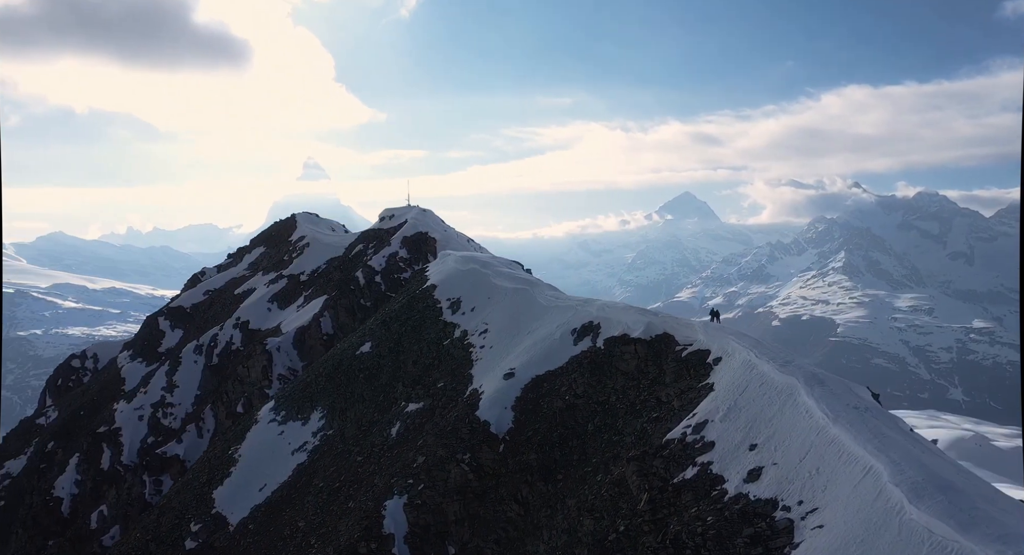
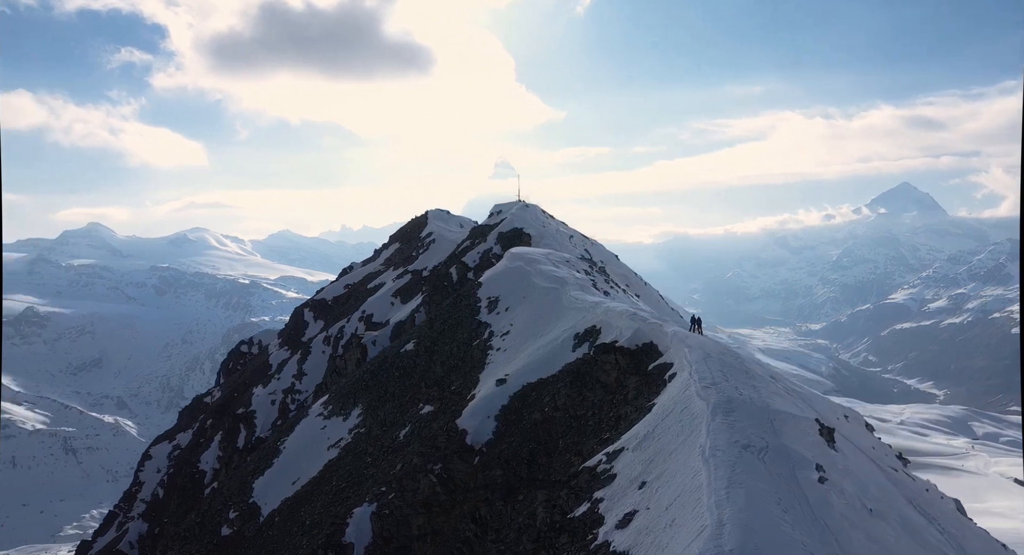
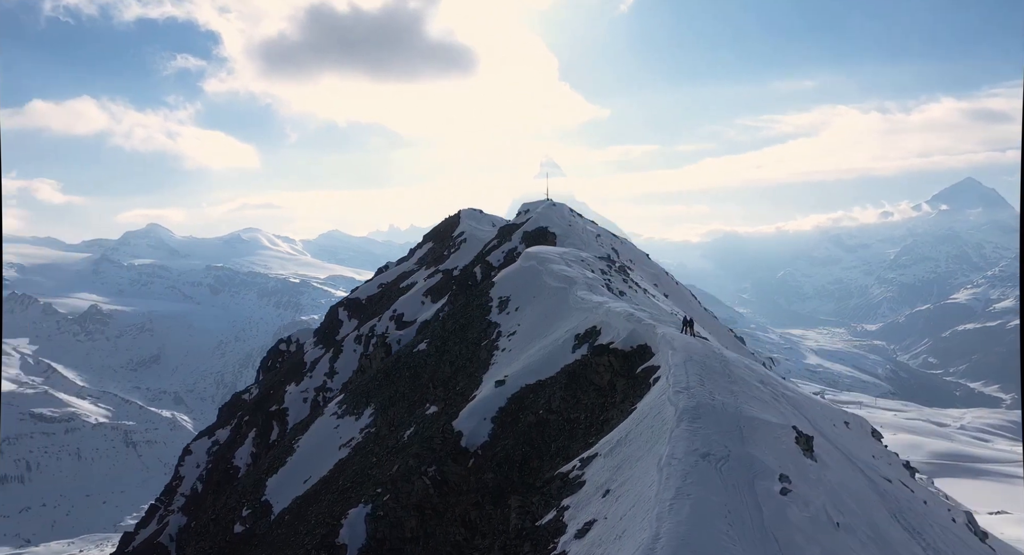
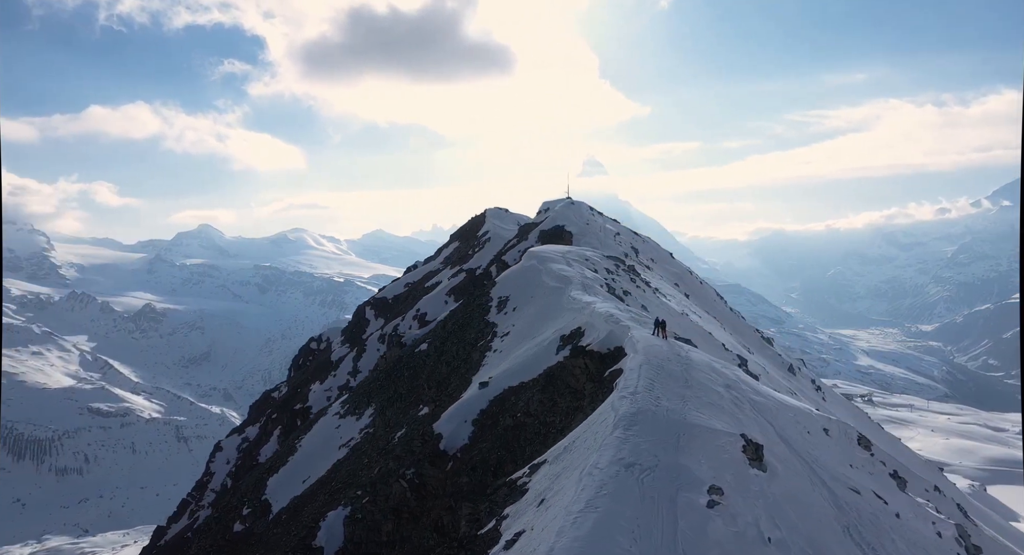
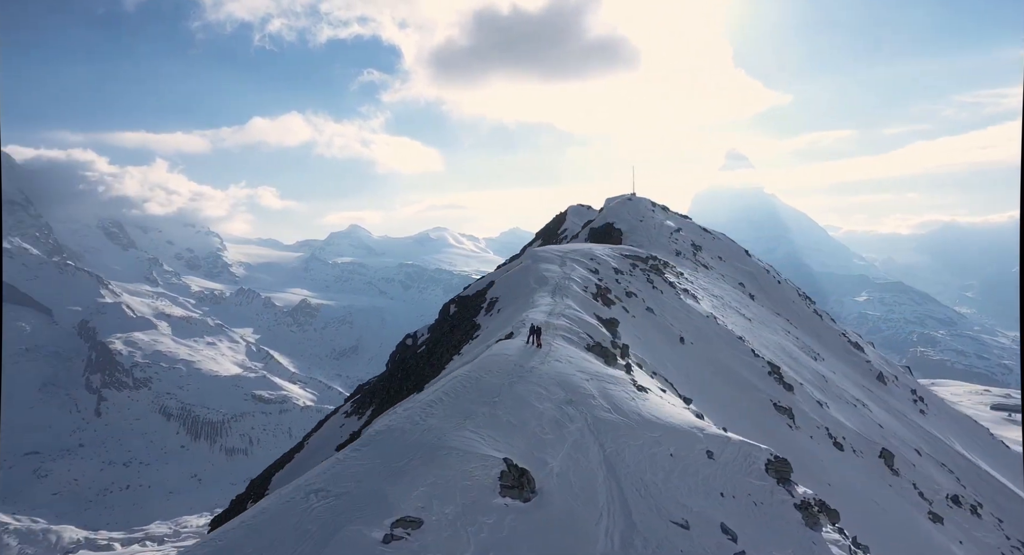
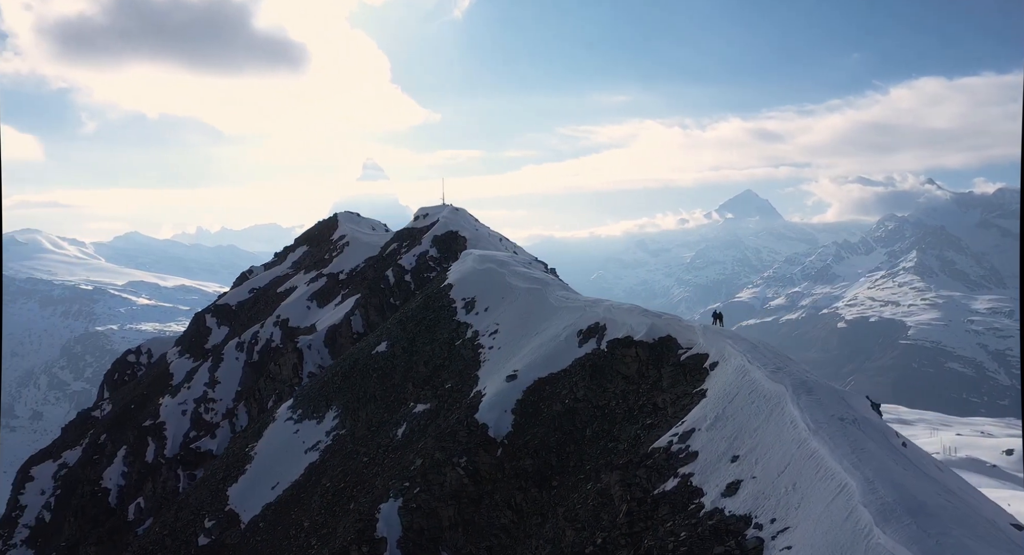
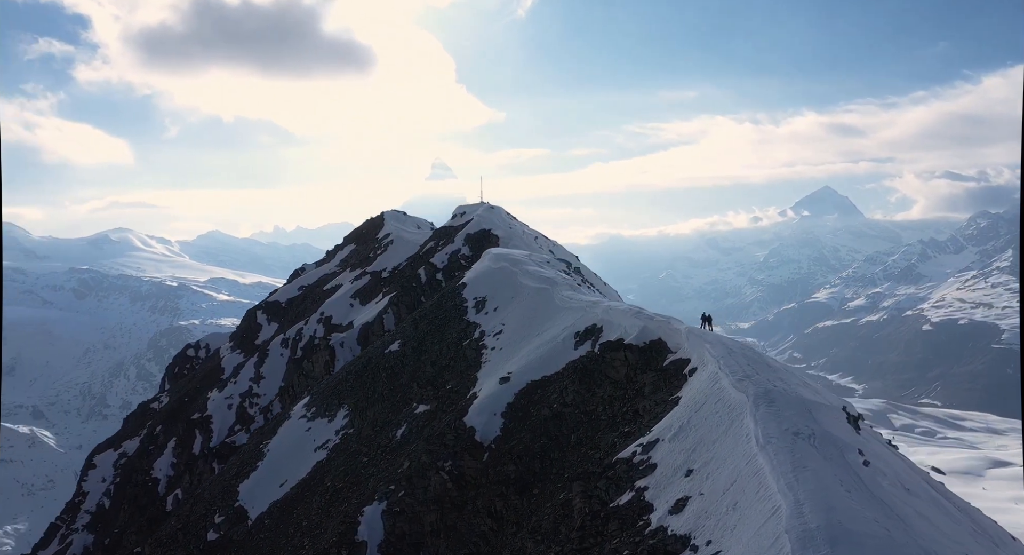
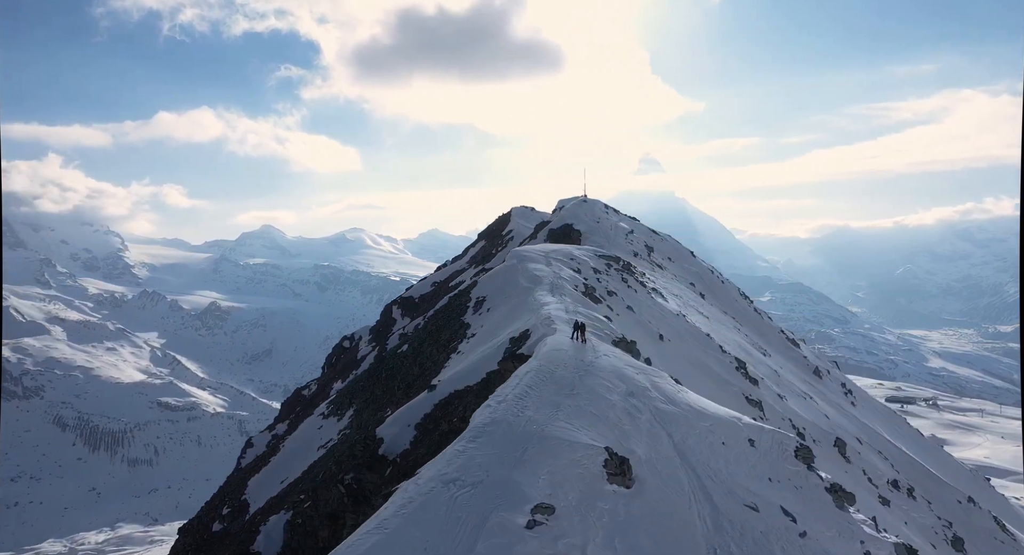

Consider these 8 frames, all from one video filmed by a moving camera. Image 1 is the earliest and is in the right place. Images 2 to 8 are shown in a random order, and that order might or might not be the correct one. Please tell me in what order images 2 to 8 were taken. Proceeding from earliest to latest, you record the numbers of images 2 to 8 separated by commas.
6, 7, 2, 3, 4, 8, 5
